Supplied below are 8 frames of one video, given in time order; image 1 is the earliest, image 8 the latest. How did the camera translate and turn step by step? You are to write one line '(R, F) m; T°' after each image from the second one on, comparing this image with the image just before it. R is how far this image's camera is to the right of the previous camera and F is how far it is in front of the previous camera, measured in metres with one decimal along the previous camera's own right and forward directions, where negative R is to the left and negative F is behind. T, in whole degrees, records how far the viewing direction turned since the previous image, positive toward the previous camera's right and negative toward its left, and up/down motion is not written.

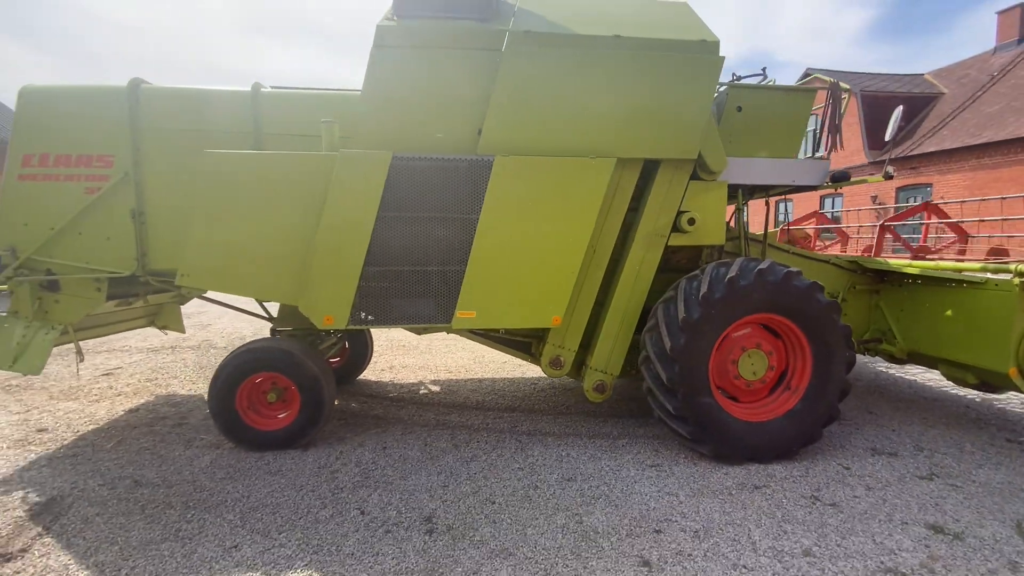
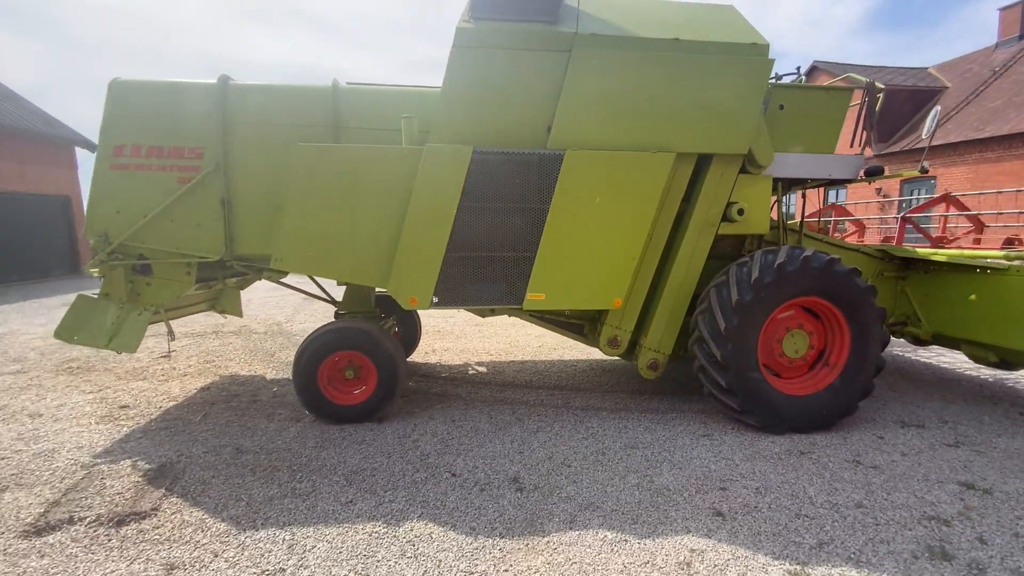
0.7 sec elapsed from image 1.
(-0.6, -0.3) m; +1°
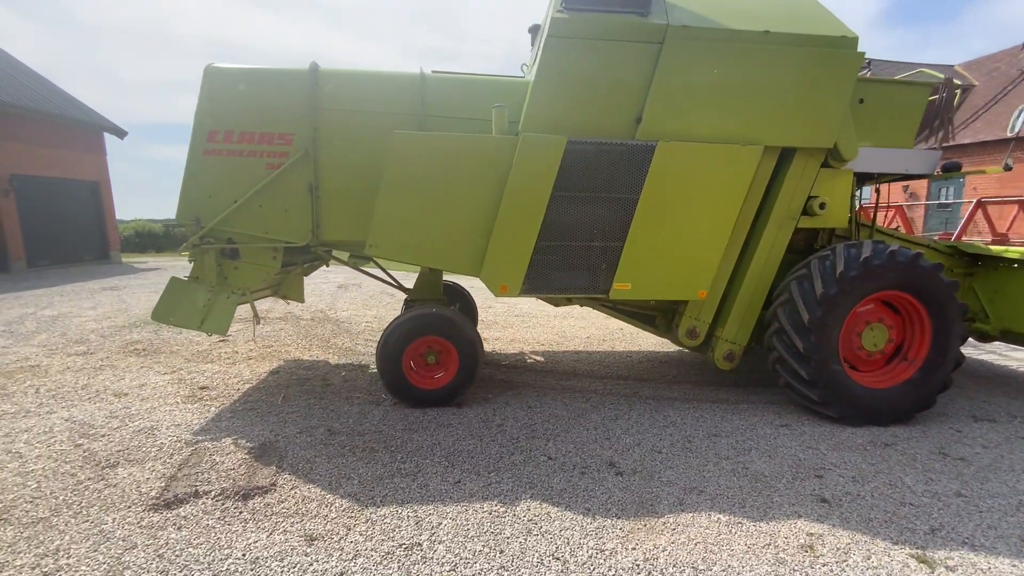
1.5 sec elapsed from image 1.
(-0.7, -0.1) m; 0°
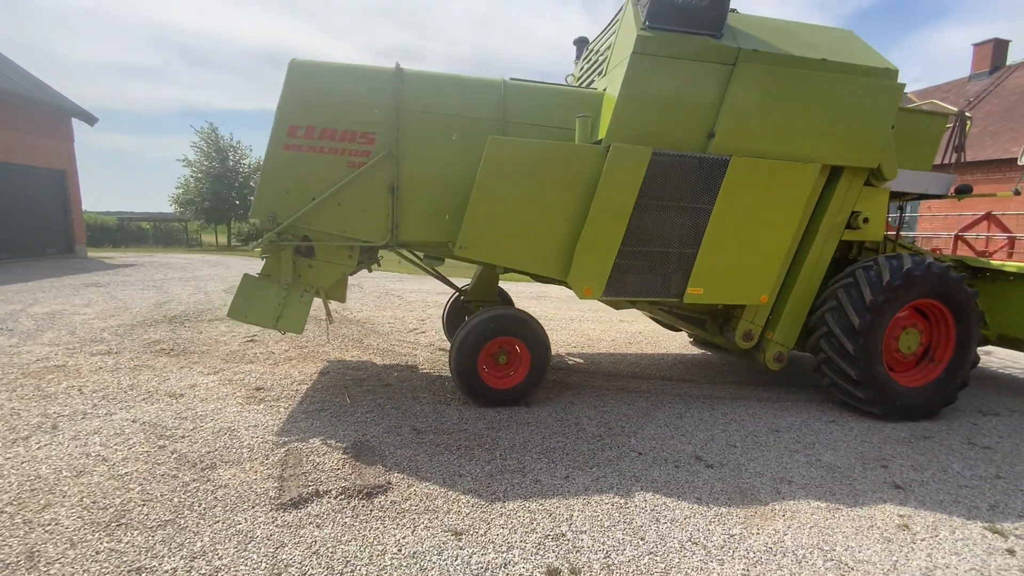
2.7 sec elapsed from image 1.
(-1.0, -0.1) m; +5°
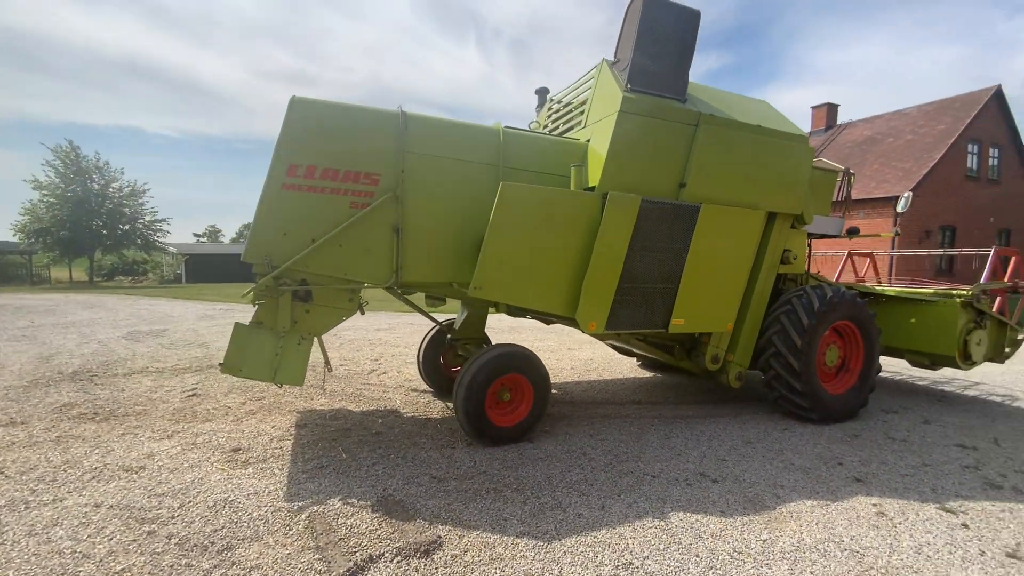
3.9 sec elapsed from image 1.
(-0.9, 0.0) m; +13°
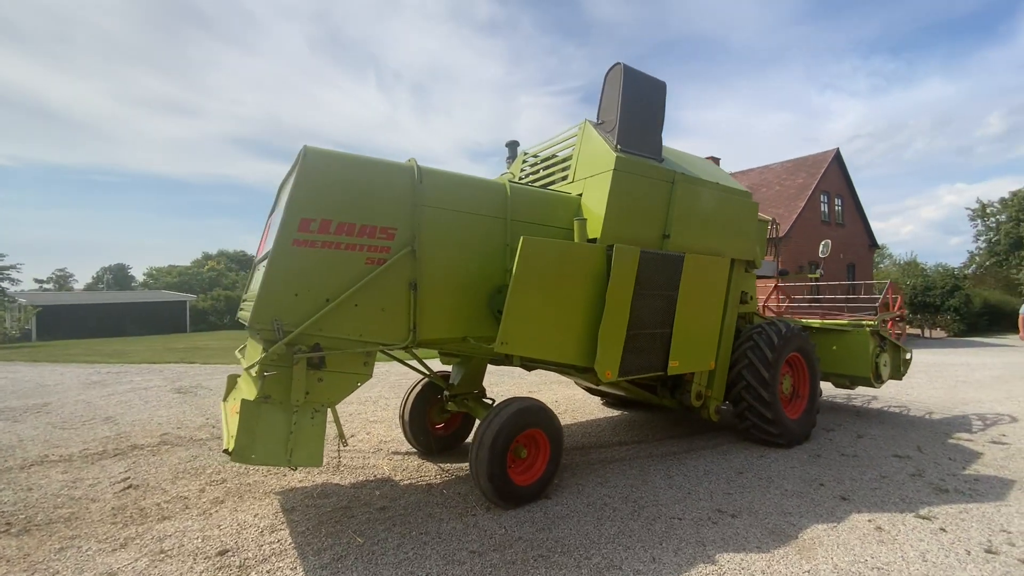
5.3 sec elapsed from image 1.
(-0.9, +0.1) m; +12°
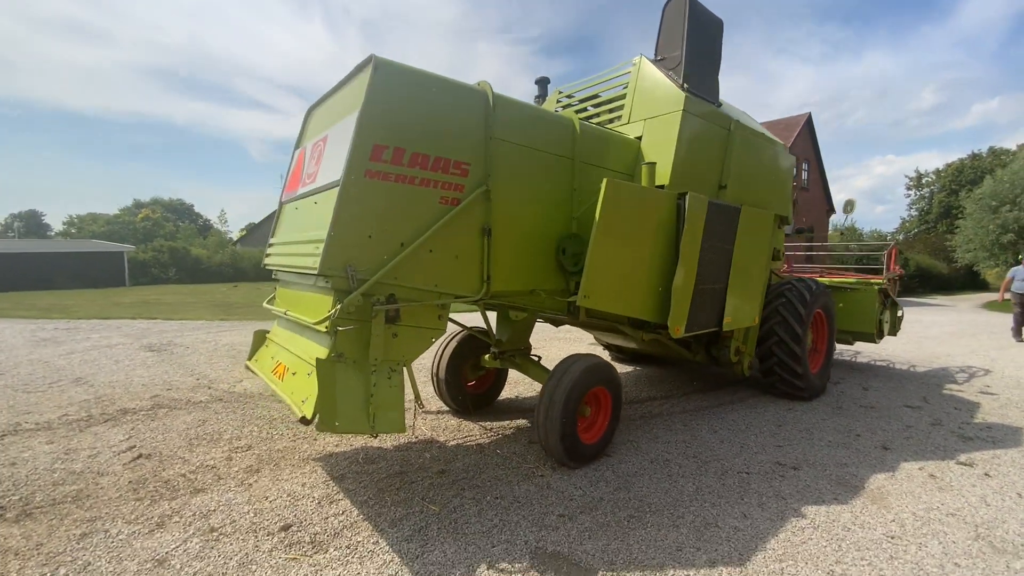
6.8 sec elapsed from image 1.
(-0.9, +0.4) m; +6°
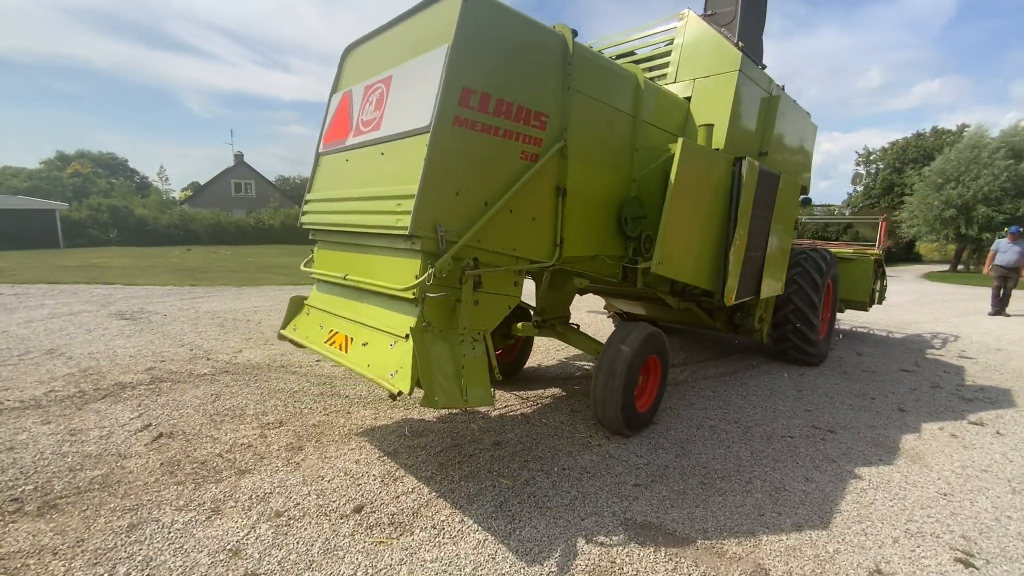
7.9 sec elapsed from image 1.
(-0.8, +0.2) m; +5°
